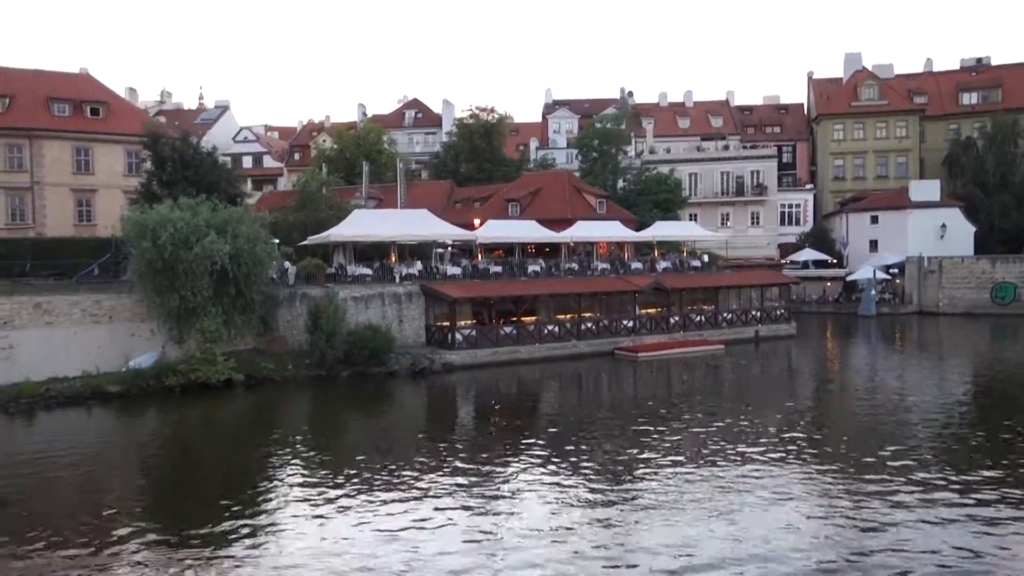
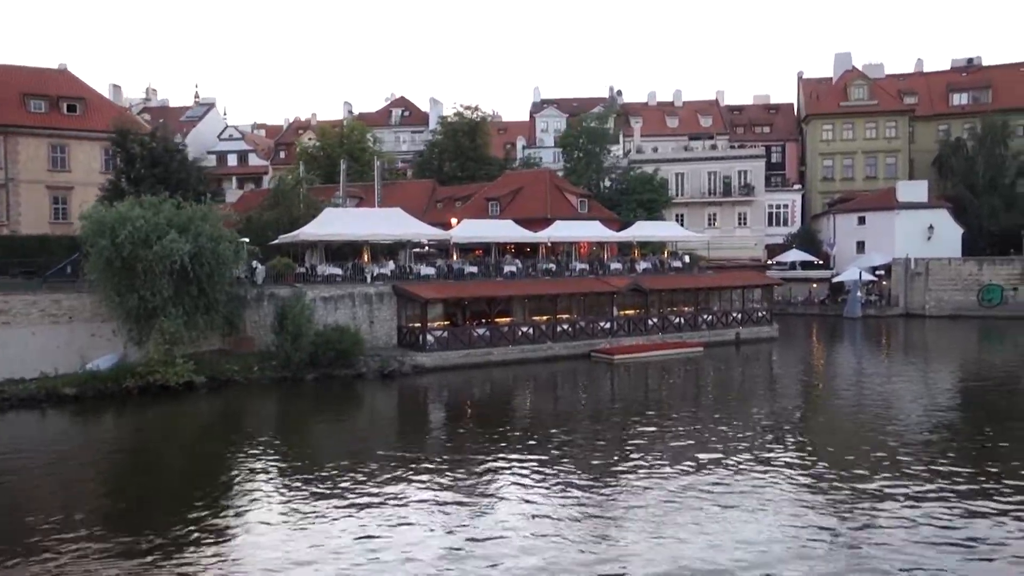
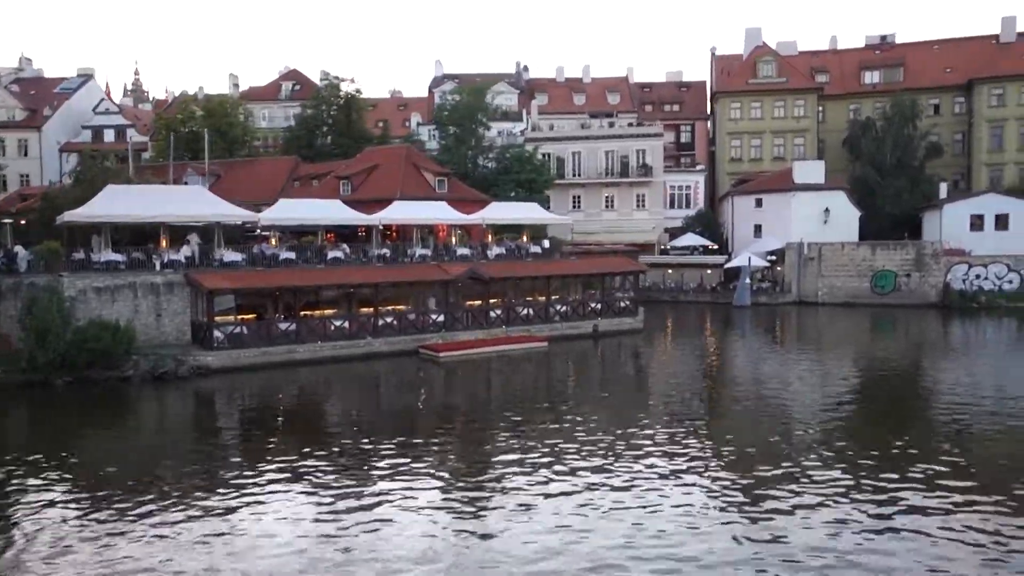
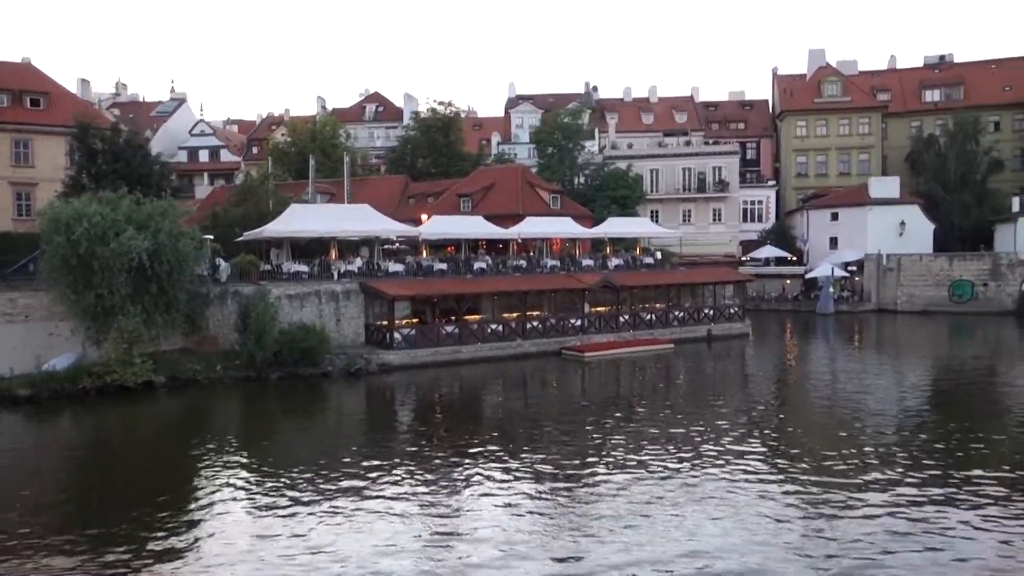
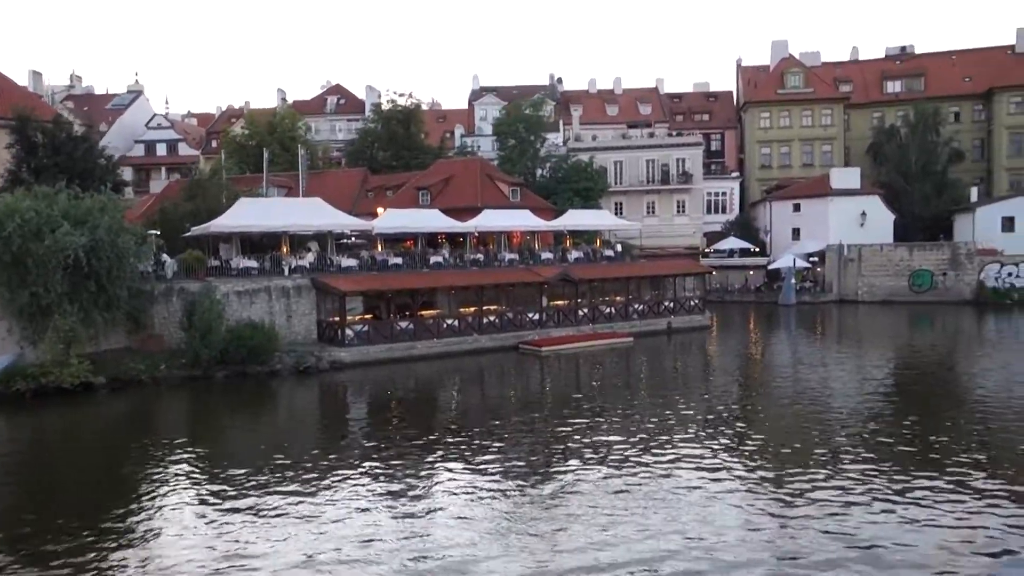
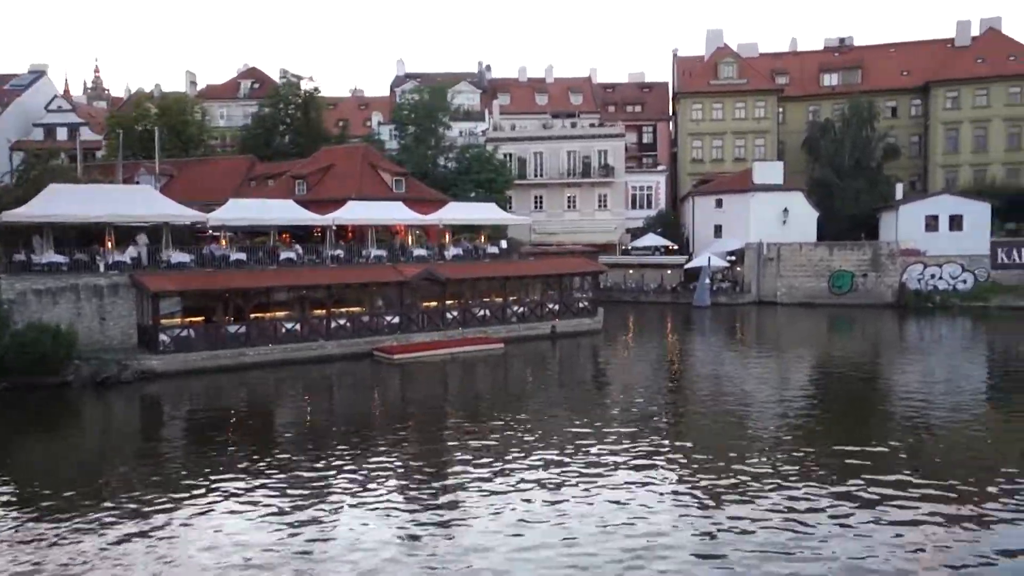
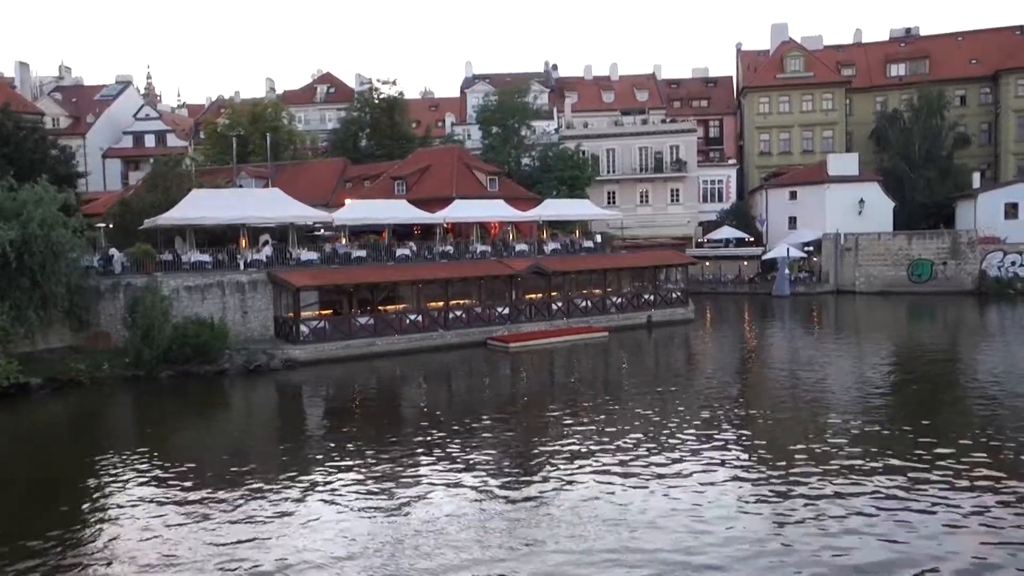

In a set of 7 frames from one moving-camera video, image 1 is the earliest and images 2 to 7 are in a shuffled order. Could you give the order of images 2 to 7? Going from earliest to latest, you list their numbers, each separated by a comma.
2, 4, 5, 7, 3, 6
